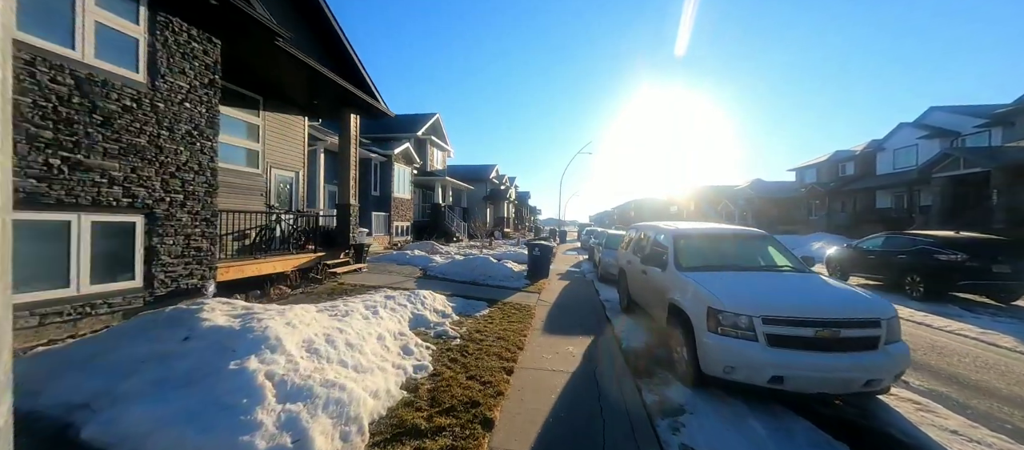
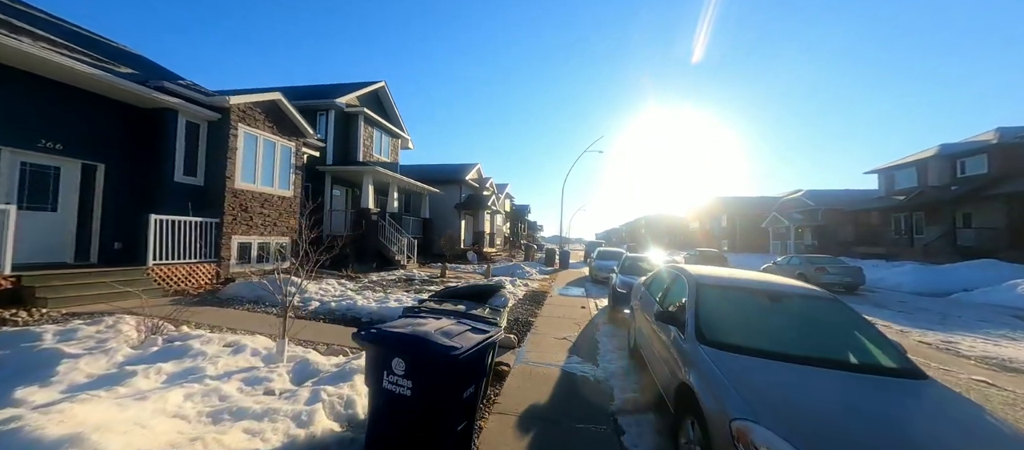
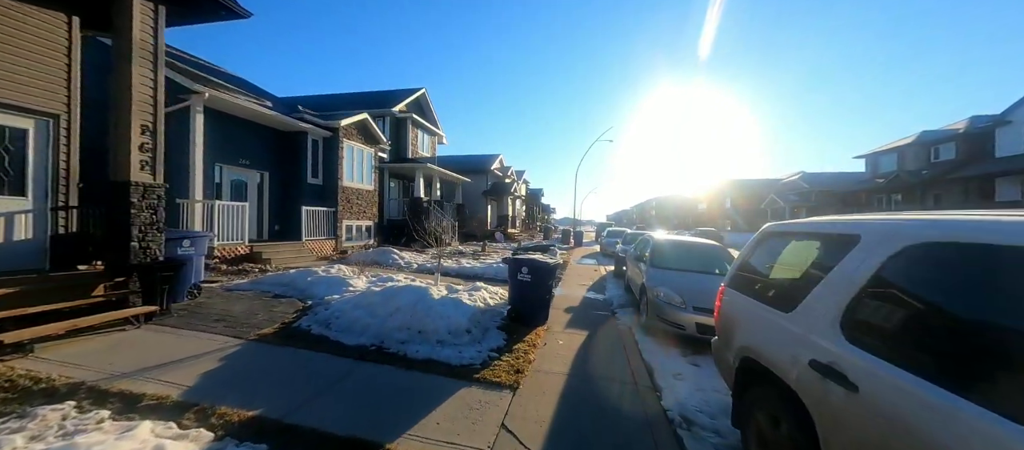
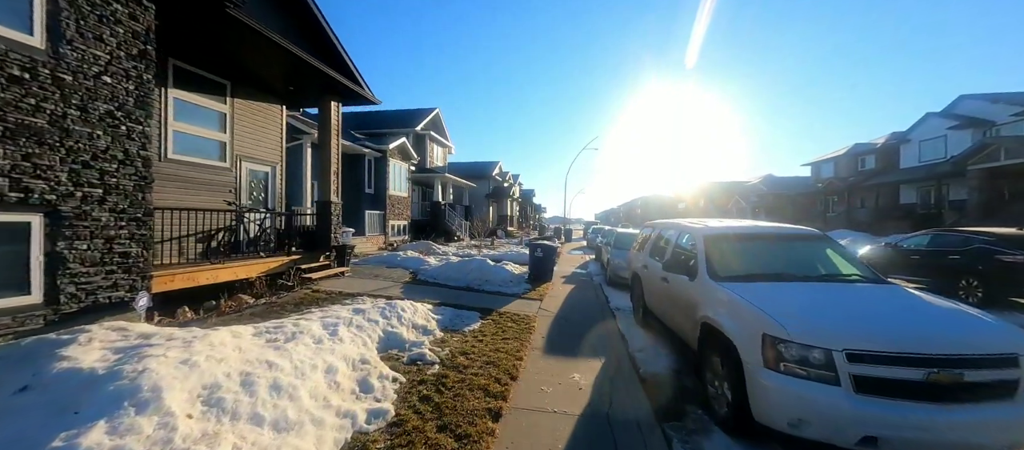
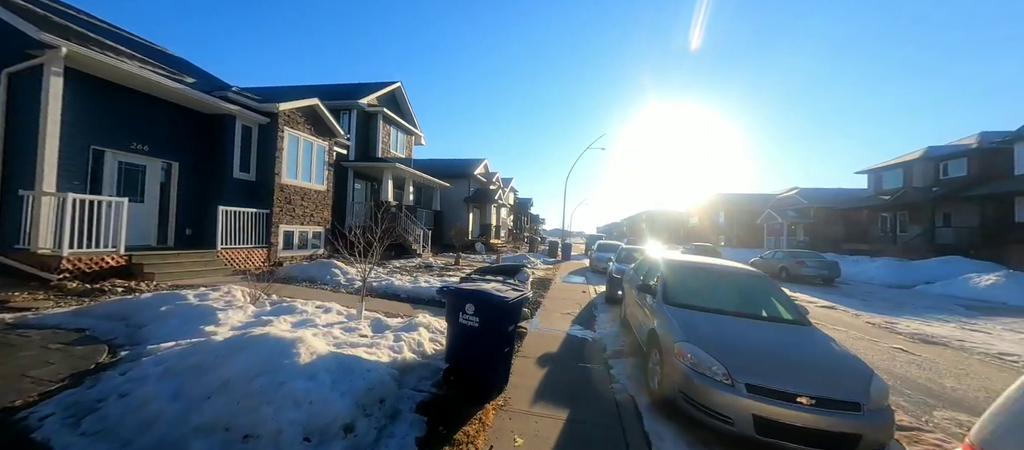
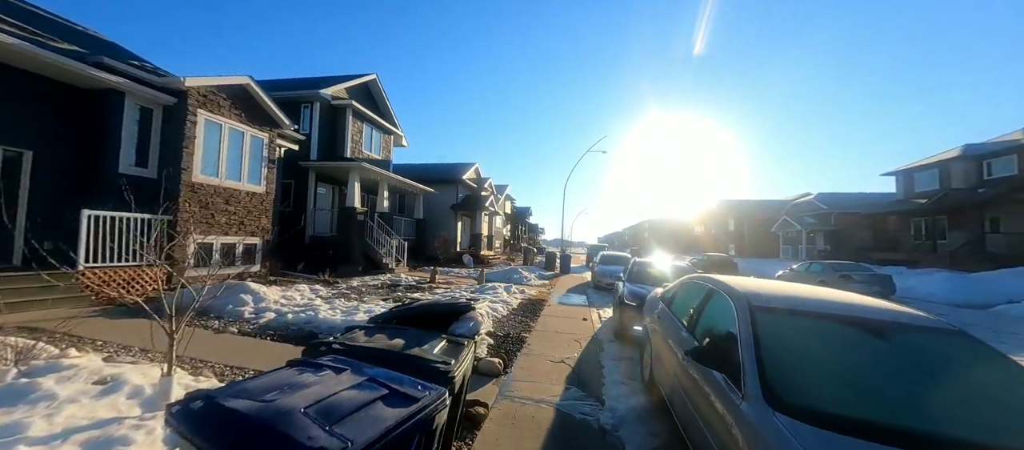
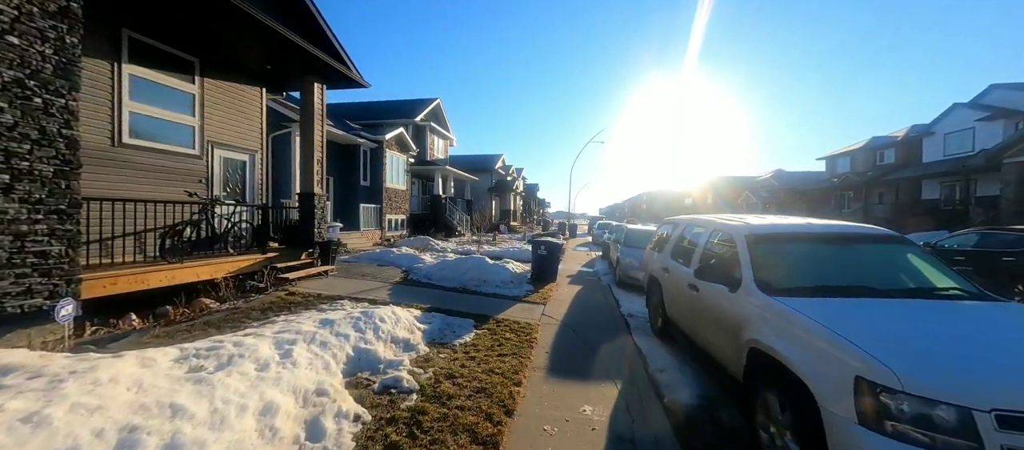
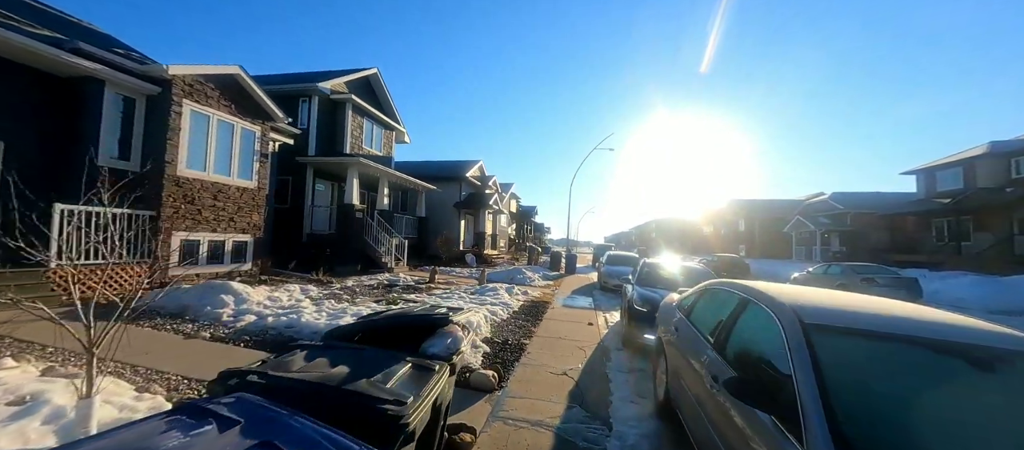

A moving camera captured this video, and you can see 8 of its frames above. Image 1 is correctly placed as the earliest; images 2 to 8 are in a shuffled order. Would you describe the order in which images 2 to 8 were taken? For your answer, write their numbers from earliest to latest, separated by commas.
4, 7, 3, 5, 2, 6, 8
